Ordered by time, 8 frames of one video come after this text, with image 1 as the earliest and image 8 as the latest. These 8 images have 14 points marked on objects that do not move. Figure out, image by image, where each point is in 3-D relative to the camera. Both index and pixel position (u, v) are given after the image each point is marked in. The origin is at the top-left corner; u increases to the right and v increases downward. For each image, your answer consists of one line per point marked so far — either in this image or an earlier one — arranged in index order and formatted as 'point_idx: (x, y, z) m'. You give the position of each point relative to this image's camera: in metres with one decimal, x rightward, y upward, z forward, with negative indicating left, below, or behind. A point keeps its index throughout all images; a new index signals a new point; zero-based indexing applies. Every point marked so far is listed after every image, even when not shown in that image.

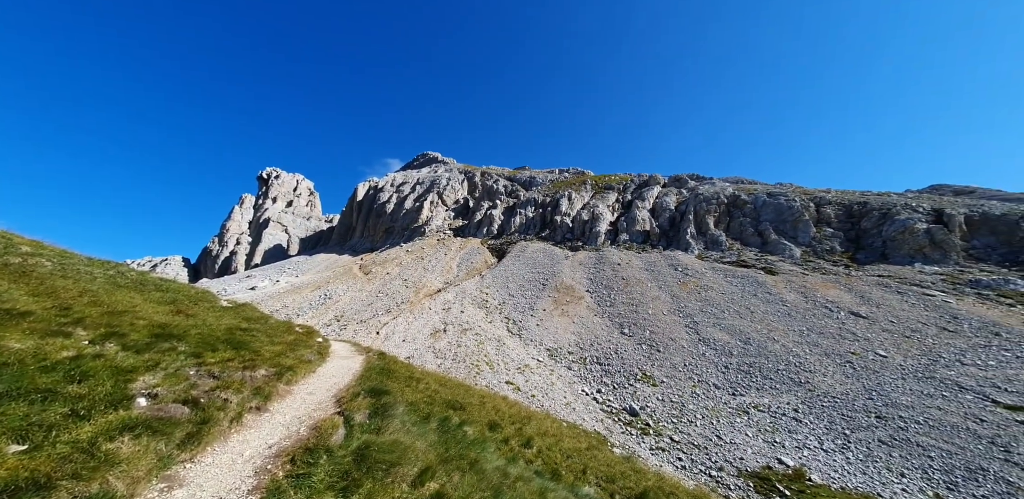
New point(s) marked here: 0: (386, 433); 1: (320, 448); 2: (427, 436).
0: (-4.1, -6.2, +11.6) m
1: (-5.9, -6.0, +10.5) m
2: (-2.8, -6.5, +12.1) m
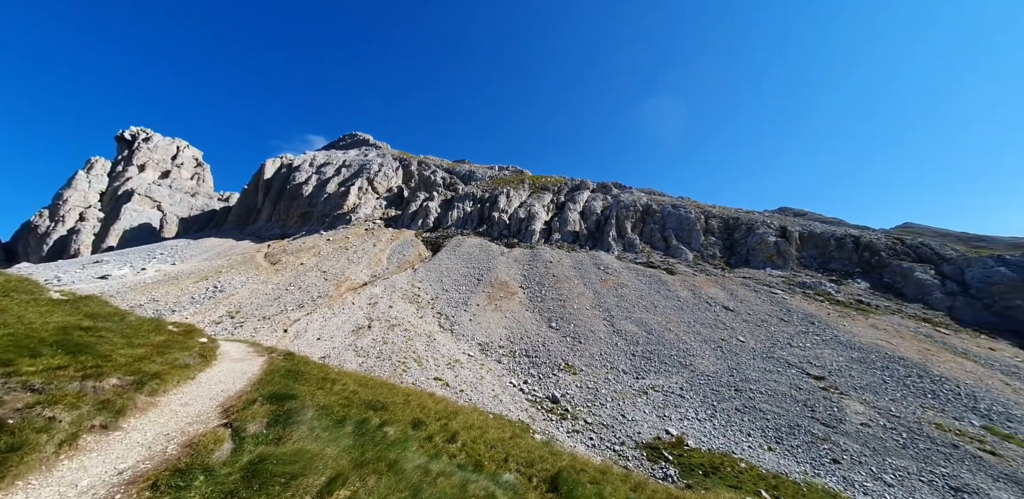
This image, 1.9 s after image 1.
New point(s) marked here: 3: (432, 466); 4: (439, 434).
0: (-6.8, -5.9, +10.5) m
1: (-8.2, -5.6, +8.9) m
2: (-5.6, -6.3, +11.2) m
3: (-2.5, -7.1, +11.2) m
4: (-2.6, -7.7, +14.1) m
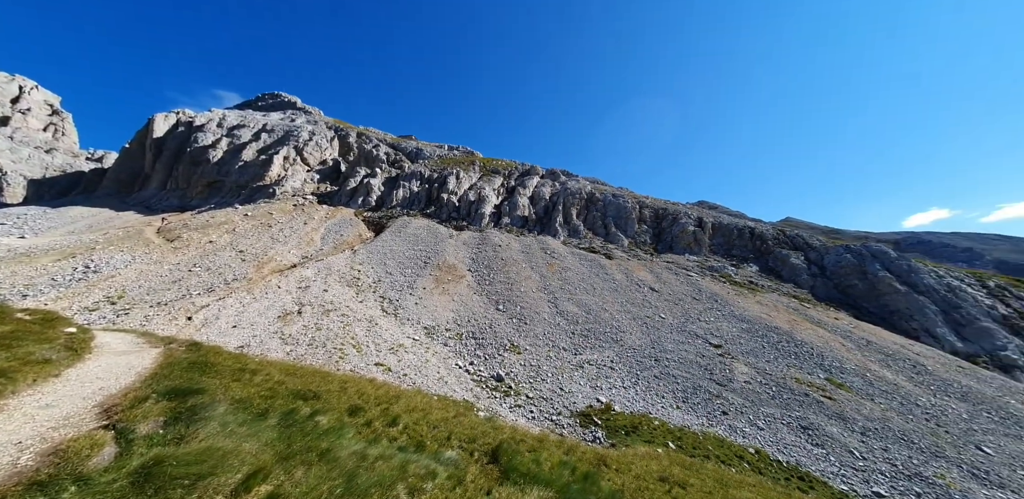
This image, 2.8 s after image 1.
0: (-8.5, -5.1, +9.3) m
1: (-9.6, -5.0, +7.4) m
2: (-7.6, -5.5, +10.3) m
3: (-4.5, -6.4, +10.9) m
4: (-5.3, -6.8, +13.8) m
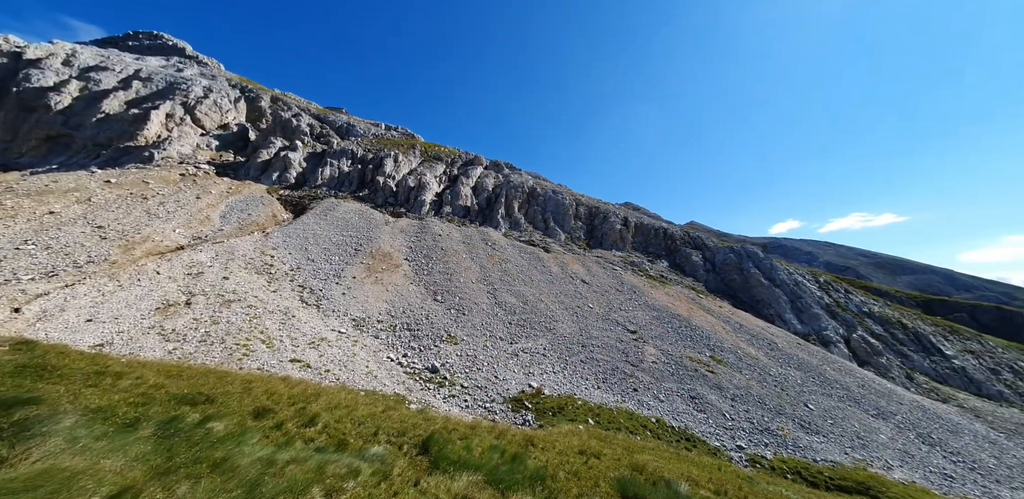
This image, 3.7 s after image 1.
0: (-10.2, -4.5, +7.2) m
1: (-10.8, -4.4, +5.2) m
2: (-9.5, -4.9, +8.4) m
3: (-6.8, -5.8, +9.8) m
4: (-8.2, -6.1, +12.4) m
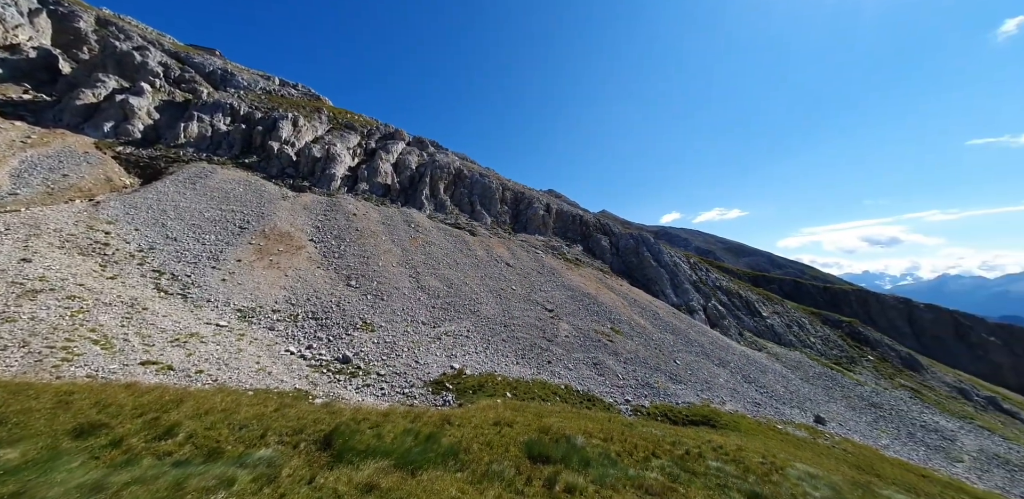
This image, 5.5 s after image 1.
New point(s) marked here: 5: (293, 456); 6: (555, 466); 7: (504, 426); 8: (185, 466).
0: (-11.4, -4.0, +4.2) m
1: (-11.4, -4.1, +2.1) m
2: (-11.1, -4.3, +5.7) m
3: (-8.9, -5.1, +7.8) m
4: (-11.0, -5.2, +10.0) m
5: (-6.9, -6.3, +10.6) m
6: (+1.6, -7.4, +11.8) m
7: (-0.3, -7.7, +14.9) m
8: (-8.5, -5.6, +8.9) m
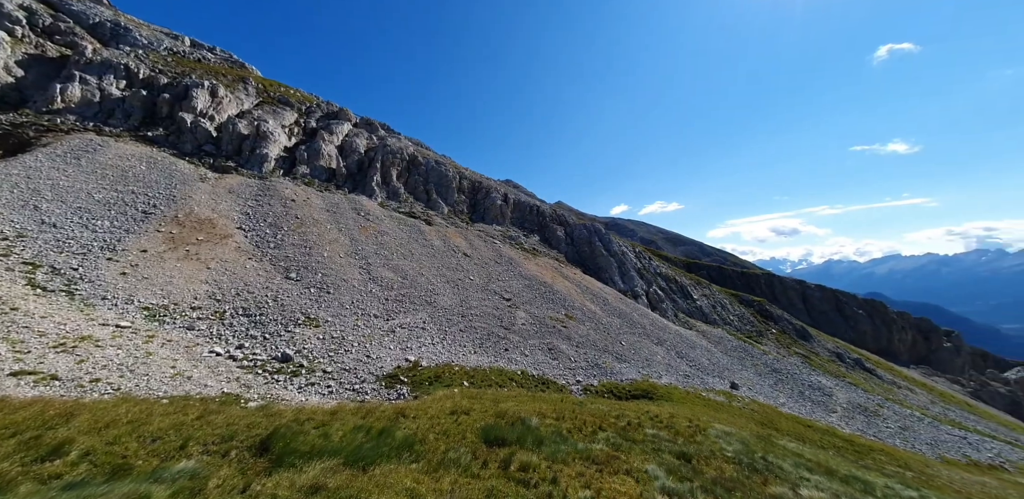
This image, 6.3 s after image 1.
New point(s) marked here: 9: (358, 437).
0: (-11.6, -4.0, +2.6) m
1: (-11.3, -4.2, +0.5) m
2: (-11.6, -4.2, +4.0) m
3: (-9.7, -5.0, +6.5) m
4: (-12.2, -5.0, +8.3) m
5: (-8.1, -6.0, +9.6) m
6: (0.0, -7.1, +12.3) m
7: (-2.3, -7.2, +15.0) m
8: (-9.5, -5.3, +7.7) m
9: (-5.4, -6.5, +11.9) m
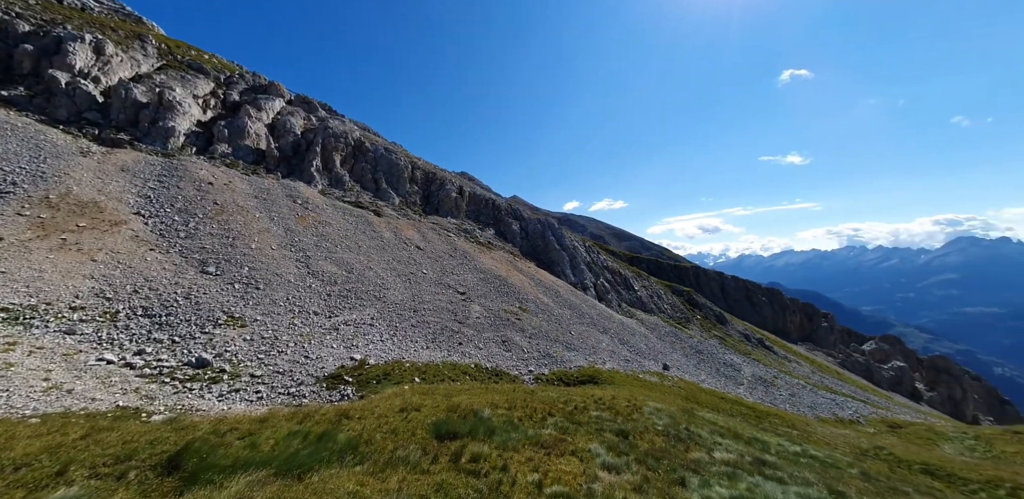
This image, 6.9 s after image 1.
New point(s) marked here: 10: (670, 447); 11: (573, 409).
0: (-11.6, -4.0, +0.7) m
1: (-10.9, -4.2, -1.3) m
2: (-11.8, -4.2, +2.1) m
3: (-10.4, -4.8, +4.9) m
4: (-13.1, -4.8, +6.3) m
5: (-9.3, -5.8, +8.3) m
6: (-1.8, -6.8, +12.2) m
7: (-4.5, -6.8, +14.6) m
8: (-10.3, -5.2, +6.1) m
9: (-7.0, -6.2, +11.0) m
10: (+7.1, -8.9, +15.5) m
11: (+3.0, -8.1, +17.5) m
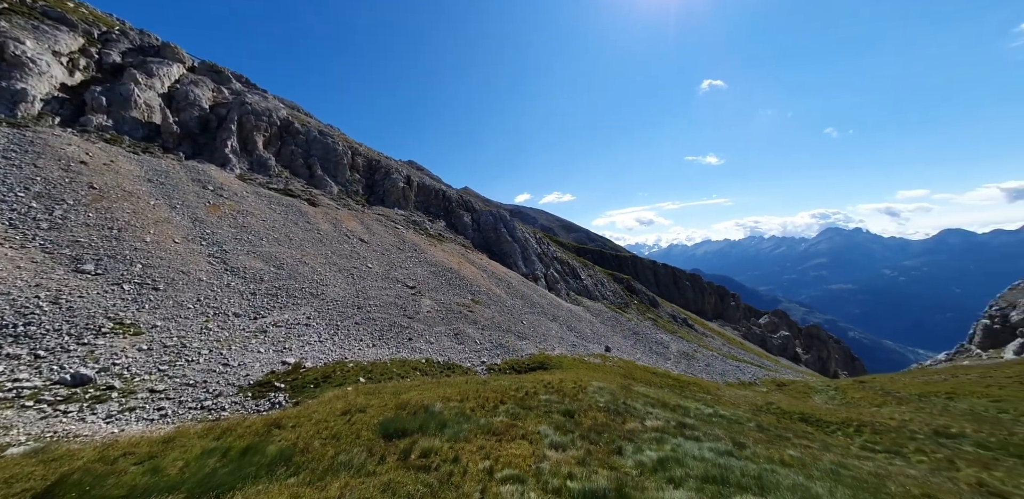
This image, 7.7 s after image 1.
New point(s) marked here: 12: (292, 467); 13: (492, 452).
0: (-11.2, -4.2, -1.4) m
1: (-10.1, -4.4, -3.2) m
2: (-11.6, -4.3, 0.0) m
3: (-10.7, -4.8, +3.0) m
4: (-13.6, -4.8, +3.9) m
5: (-10.2, -5.7, +6.5) m
6: (-3.5, -6.5, +11.8) m
7: (-6.5, -6.4, +13.6) m
8: (-10.9, -5.2, +4.2) m
9: (-8.4, -6.0, +9.6) m
10: (+4.8, -8.4, +16.5) m
11: (+0.4, -7.5, +17.8) m
12: (-6.2, -6.2, +9.8) m
13: (-0.6, -6.8, +11.4) m
